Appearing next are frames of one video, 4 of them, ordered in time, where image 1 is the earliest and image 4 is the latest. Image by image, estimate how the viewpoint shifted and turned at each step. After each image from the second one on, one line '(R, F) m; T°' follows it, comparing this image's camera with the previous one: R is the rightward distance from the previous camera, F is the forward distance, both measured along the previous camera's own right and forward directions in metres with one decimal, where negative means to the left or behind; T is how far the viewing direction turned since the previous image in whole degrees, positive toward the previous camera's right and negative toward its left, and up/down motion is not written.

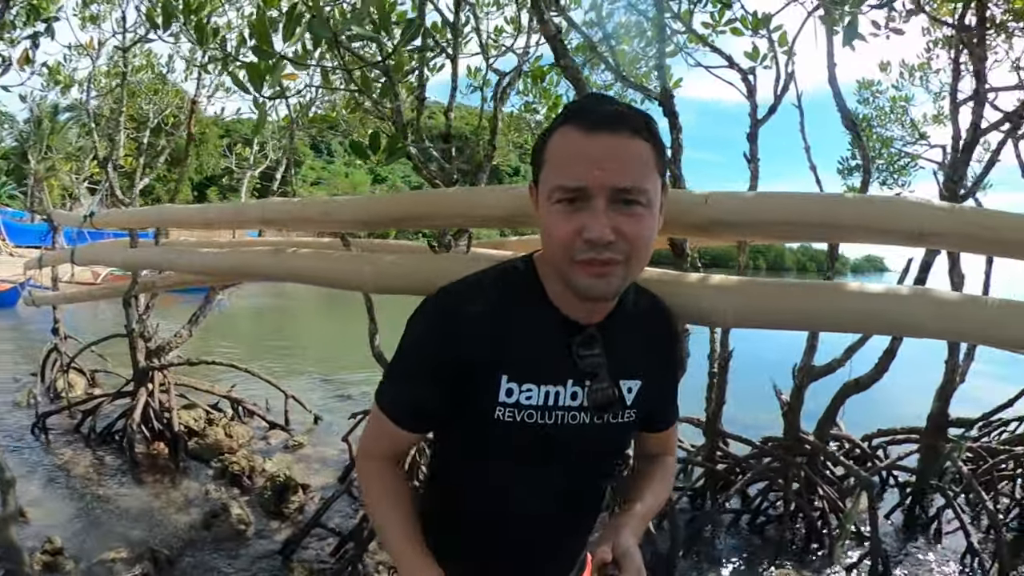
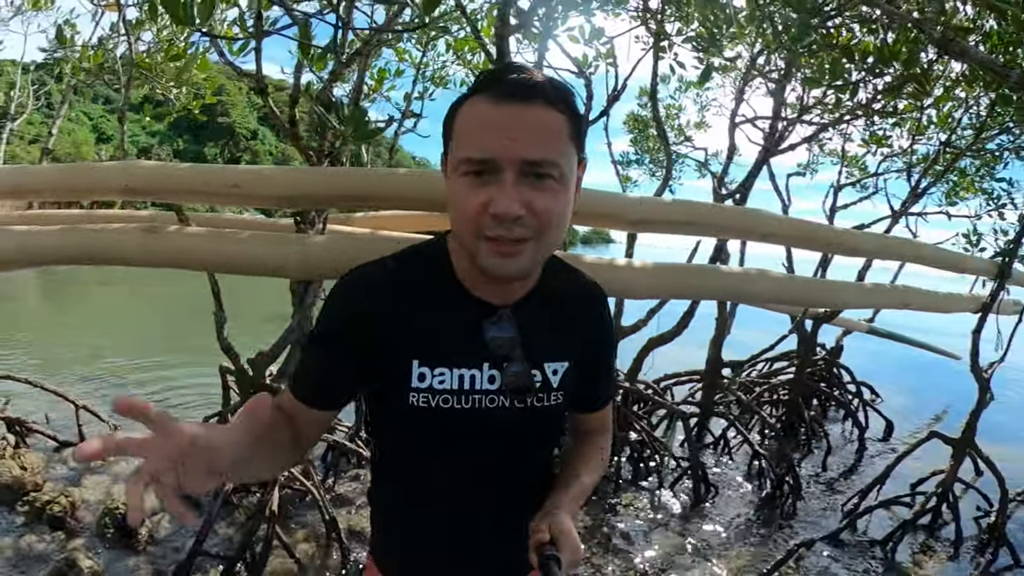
(+0.5, +0.6) m; +1°
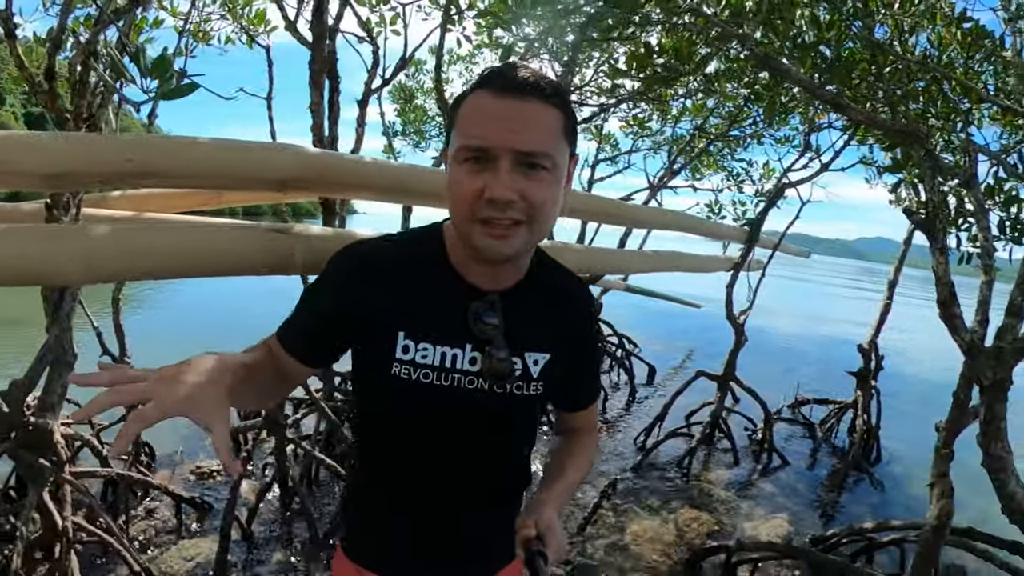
(-0.8, +0.3) m; +28°
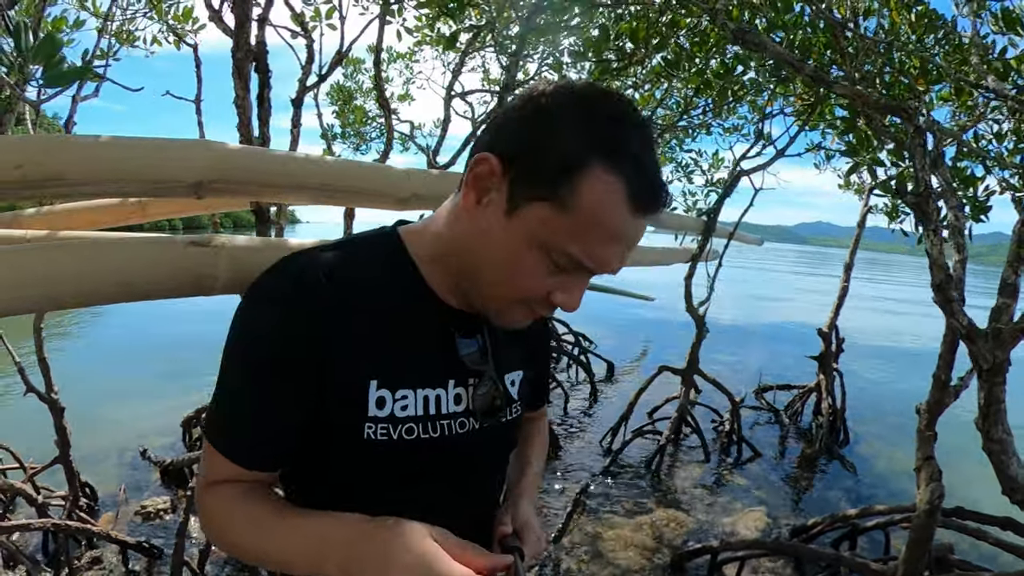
(-0.1, +0.1) m; +6°
